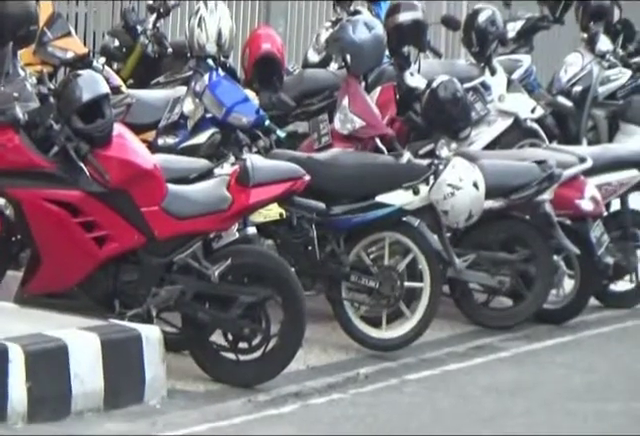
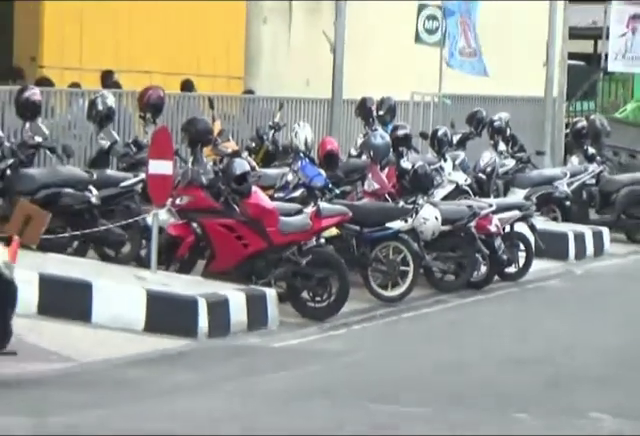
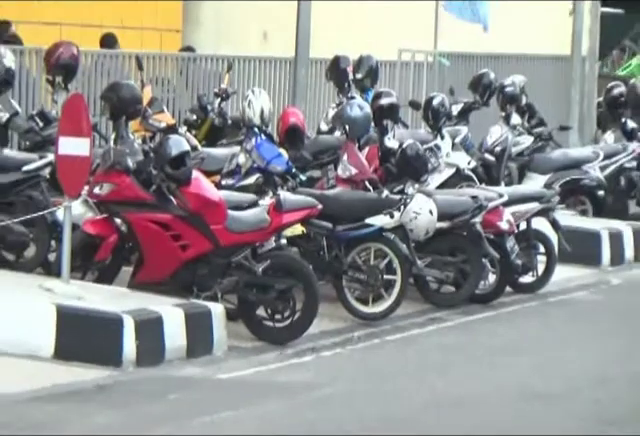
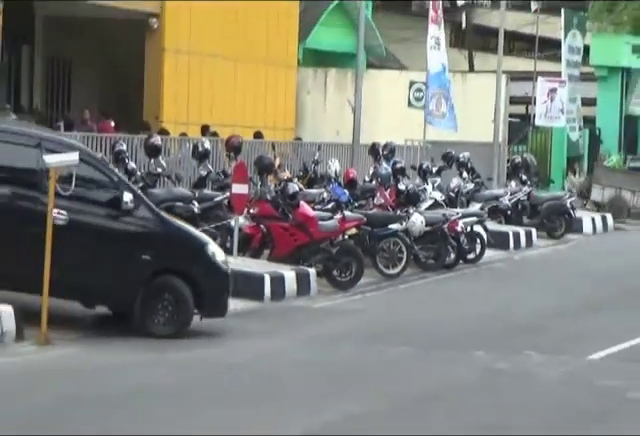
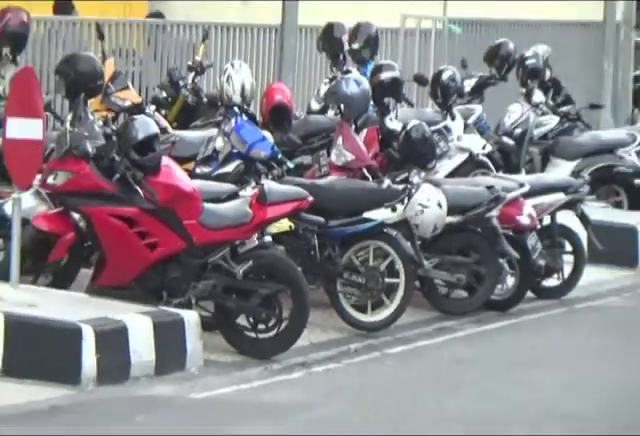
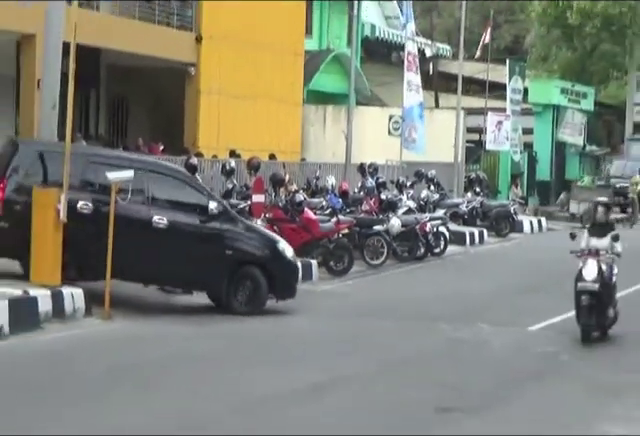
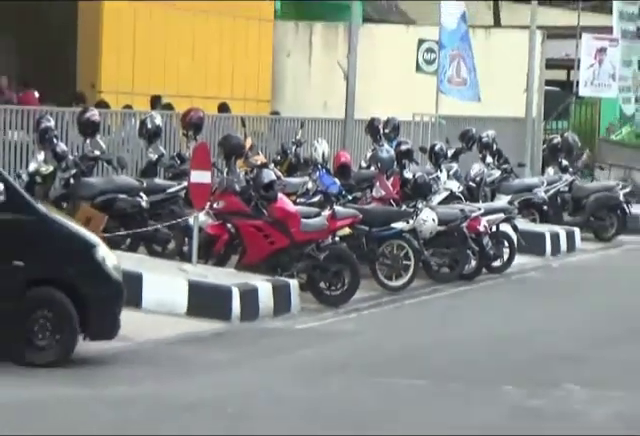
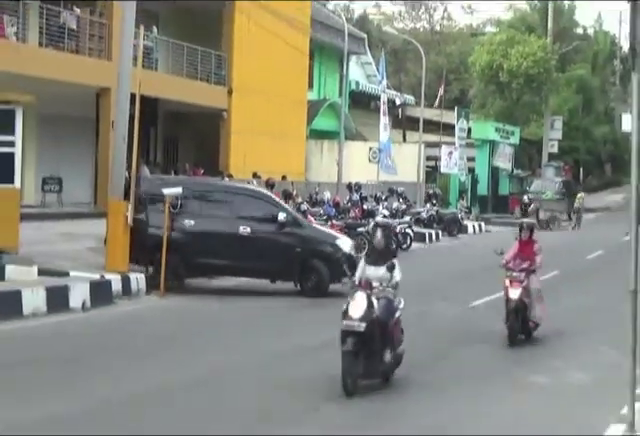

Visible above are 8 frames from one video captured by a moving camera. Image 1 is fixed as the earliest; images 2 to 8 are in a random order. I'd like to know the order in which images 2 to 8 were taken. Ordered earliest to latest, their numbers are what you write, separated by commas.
5, 3, 2, 7, 4, 6, 8
